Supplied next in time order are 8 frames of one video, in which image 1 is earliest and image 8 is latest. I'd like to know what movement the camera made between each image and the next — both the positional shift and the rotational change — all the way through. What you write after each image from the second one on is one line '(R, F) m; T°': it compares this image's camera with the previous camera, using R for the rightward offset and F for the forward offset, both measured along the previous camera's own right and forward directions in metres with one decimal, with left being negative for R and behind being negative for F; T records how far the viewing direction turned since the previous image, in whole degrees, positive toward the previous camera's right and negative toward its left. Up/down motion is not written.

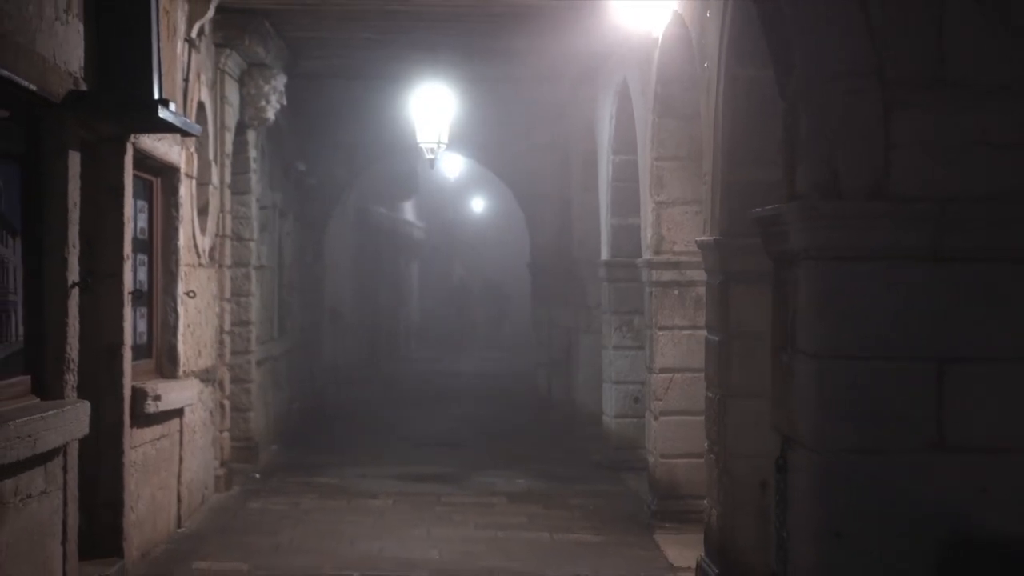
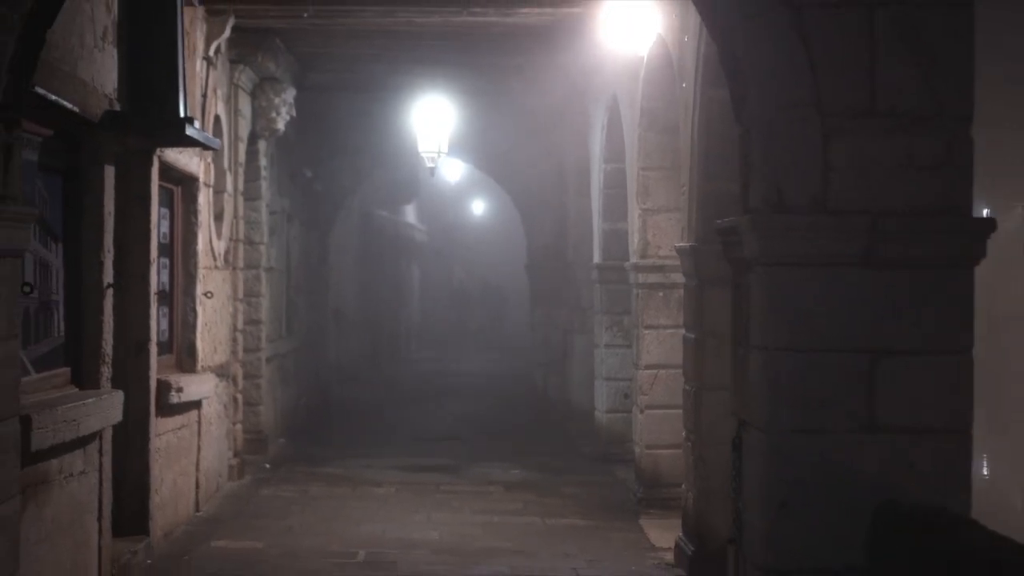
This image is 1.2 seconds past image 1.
(0.0, -0.4) m; 0°
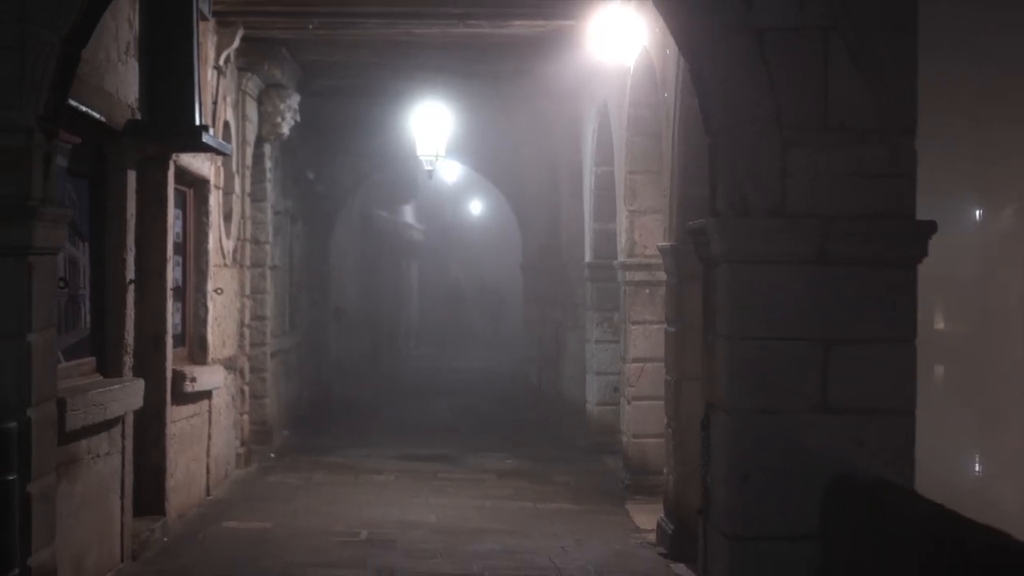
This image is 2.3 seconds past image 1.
(0.0, -0.4) m; 0°
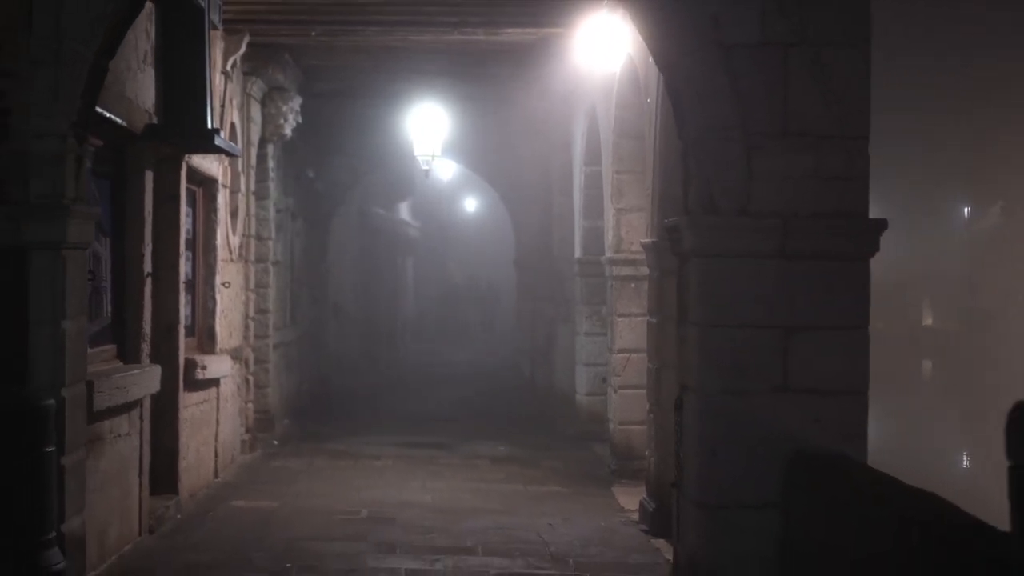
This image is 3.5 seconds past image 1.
(0.0, -0.4) m; 0°
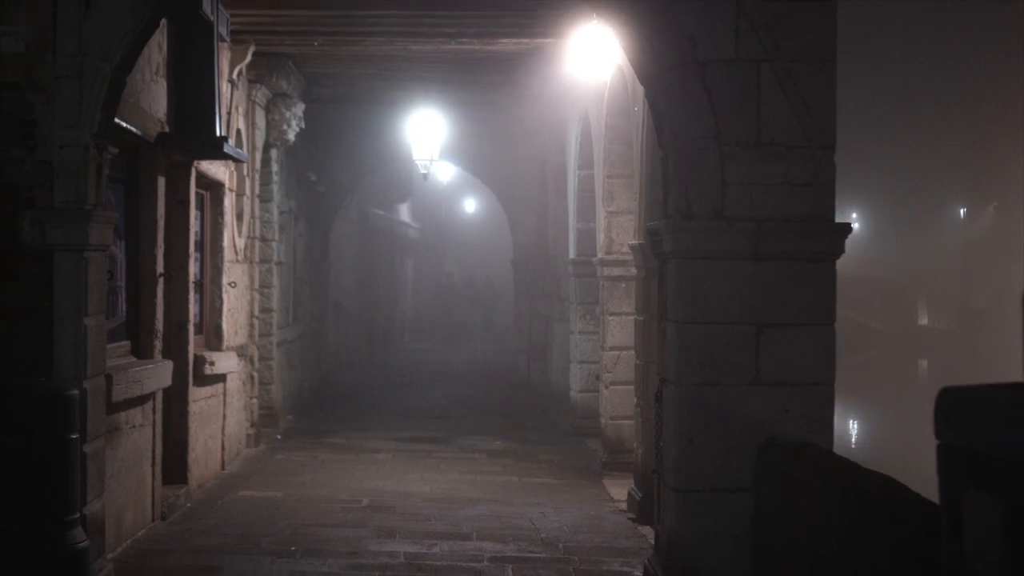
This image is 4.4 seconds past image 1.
(0.0, -0.3) m; 0°
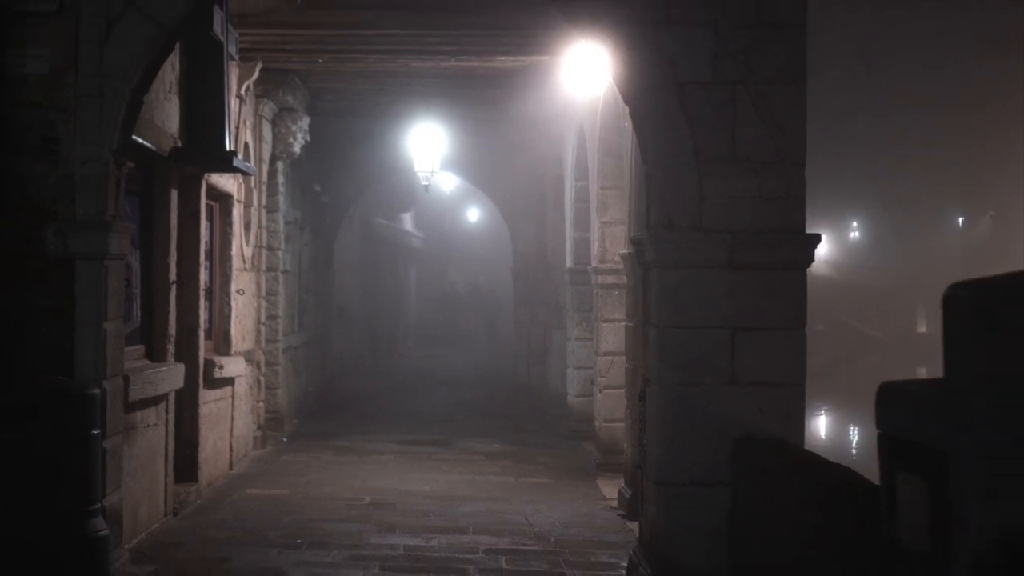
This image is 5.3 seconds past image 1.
(+0.1, -0.3) m; 0°
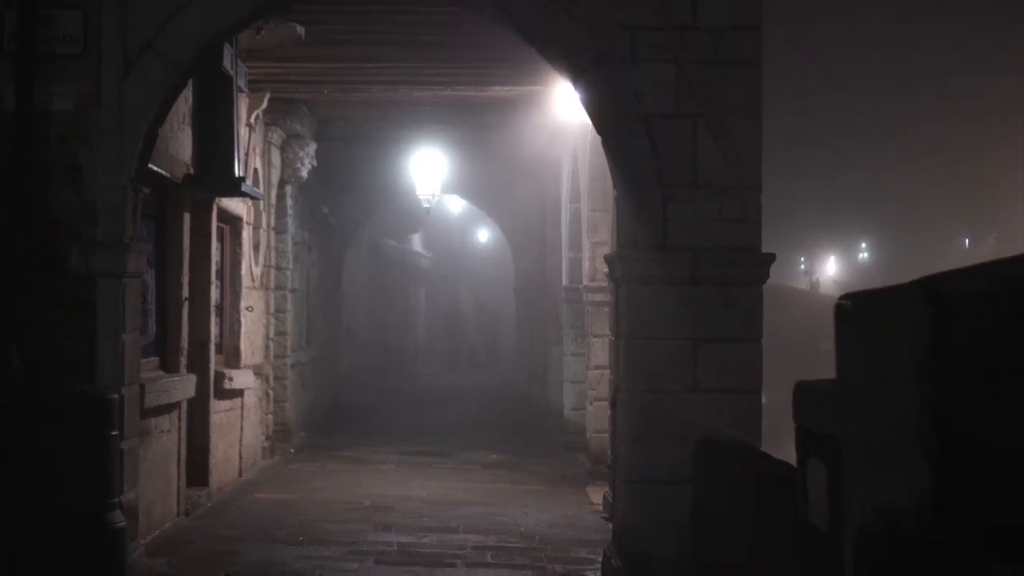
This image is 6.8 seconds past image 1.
(+0.2, -0.4) m; -1°
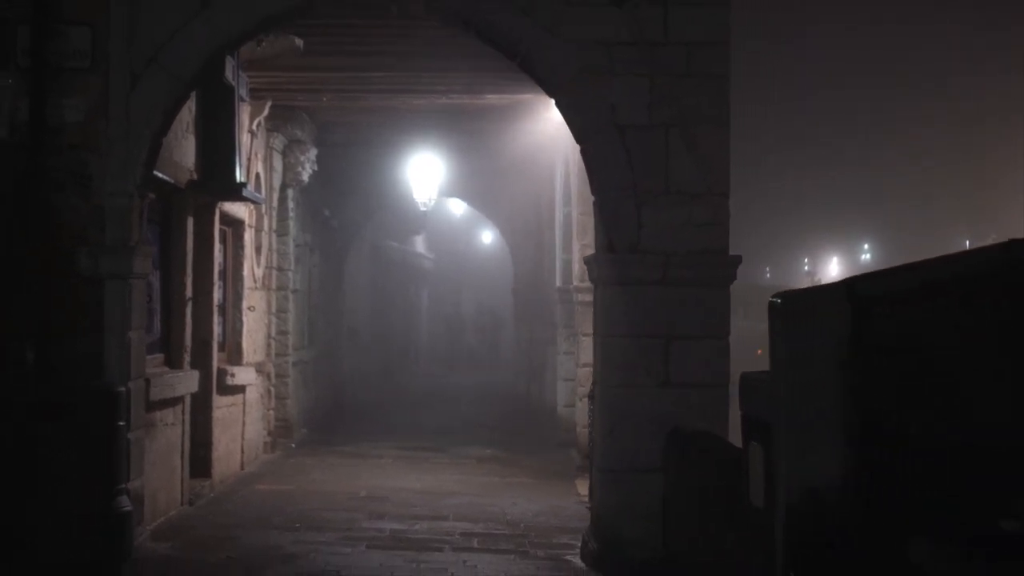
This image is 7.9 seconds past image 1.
(+0.1, -0.3) m; 0°
